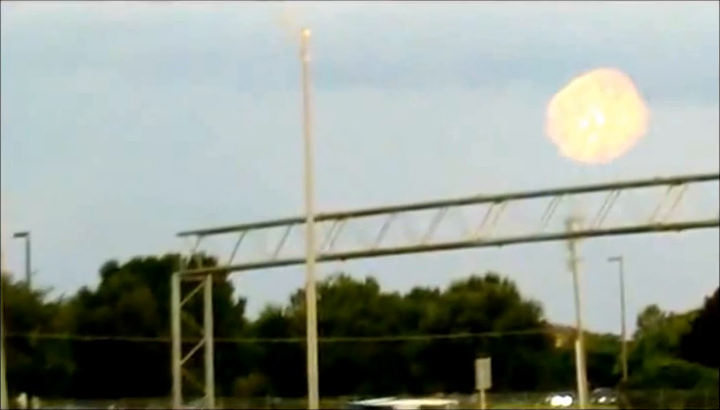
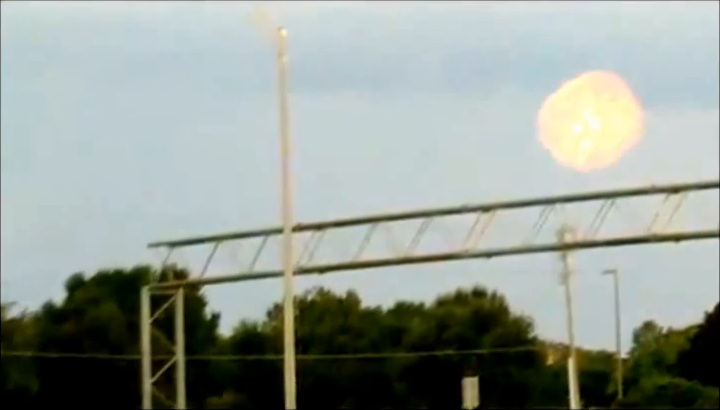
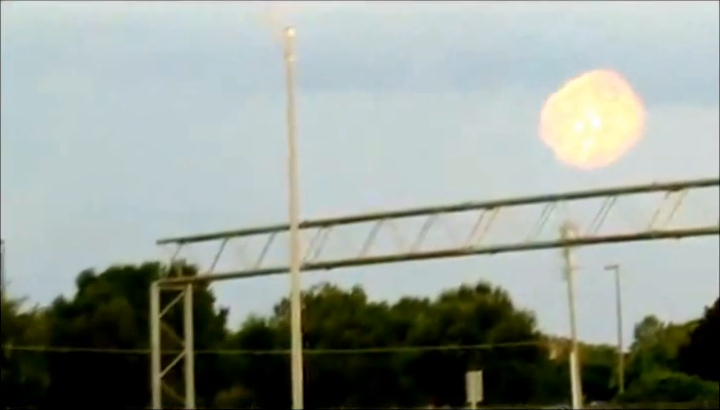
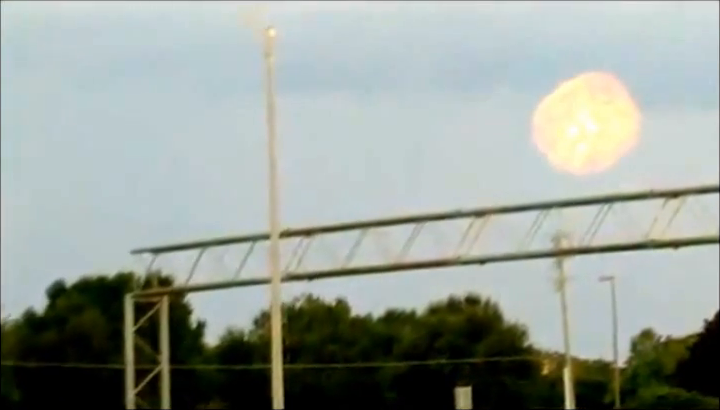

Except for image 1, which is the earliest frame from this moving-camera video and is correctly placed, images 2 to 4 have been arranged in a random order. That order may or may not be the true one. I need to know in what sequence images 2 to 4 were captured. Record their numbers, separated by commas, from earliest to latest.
3, 2, 4
